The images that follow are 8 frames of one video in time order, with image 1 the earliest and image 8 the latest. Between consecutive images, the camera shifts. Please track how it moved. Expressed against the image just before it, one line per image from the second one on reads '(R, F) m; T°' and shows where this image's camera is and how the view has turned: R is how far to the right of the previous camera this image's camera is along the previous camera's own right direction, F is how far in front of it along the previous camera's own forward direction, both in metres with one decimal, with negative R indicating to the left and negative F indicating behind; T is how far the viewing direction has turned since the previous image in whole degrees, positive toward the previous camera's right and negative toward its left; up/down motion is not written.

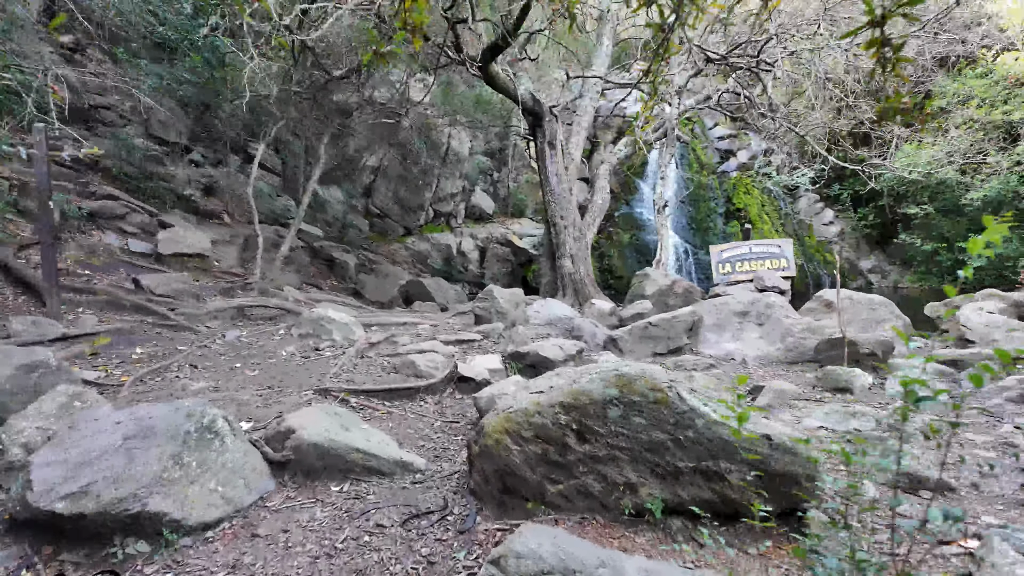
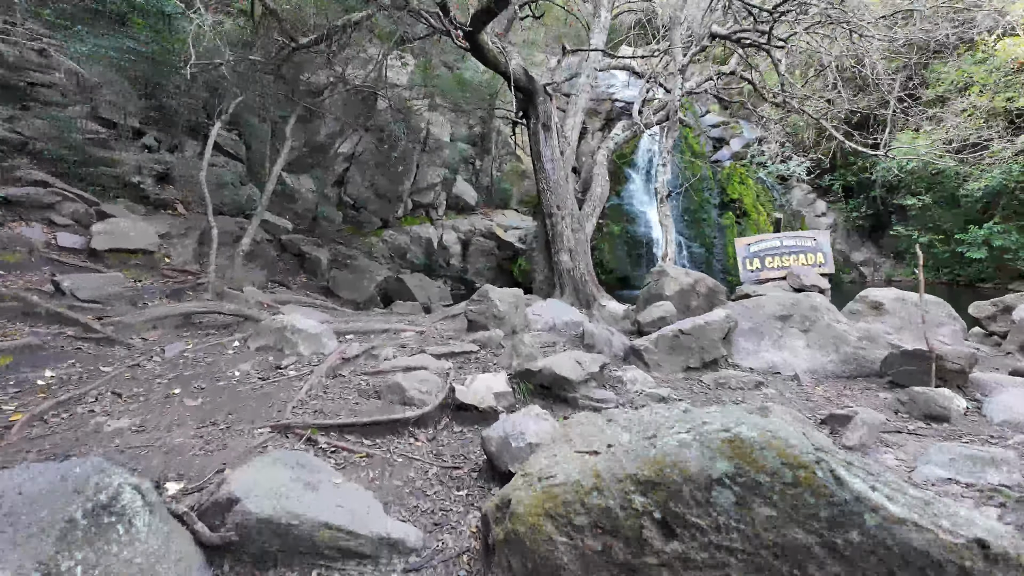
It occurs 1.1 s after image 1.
(-0.2, +0.9) m; +2°
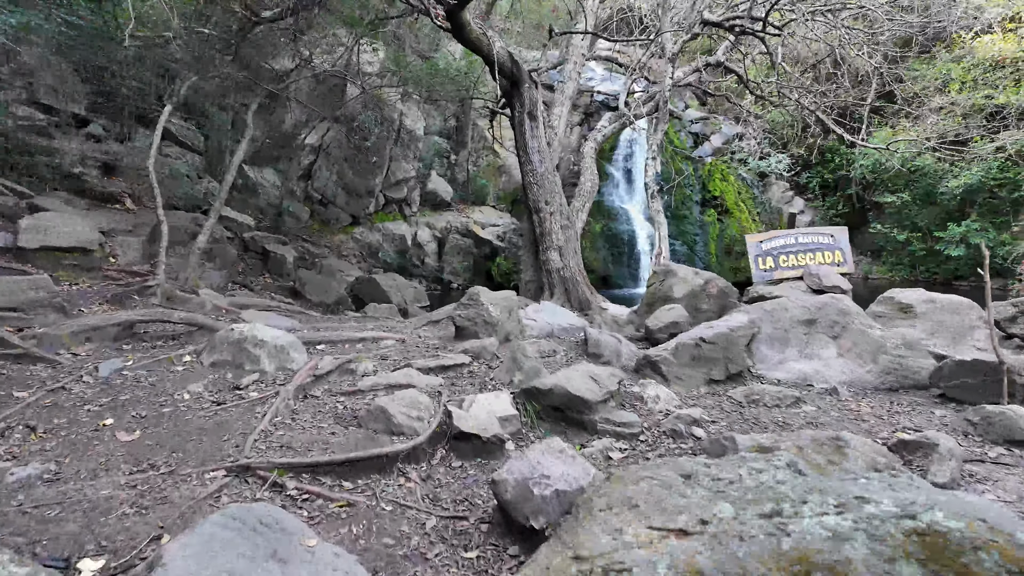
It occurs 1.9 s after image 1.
(-0.2, +0.6) m; +3°
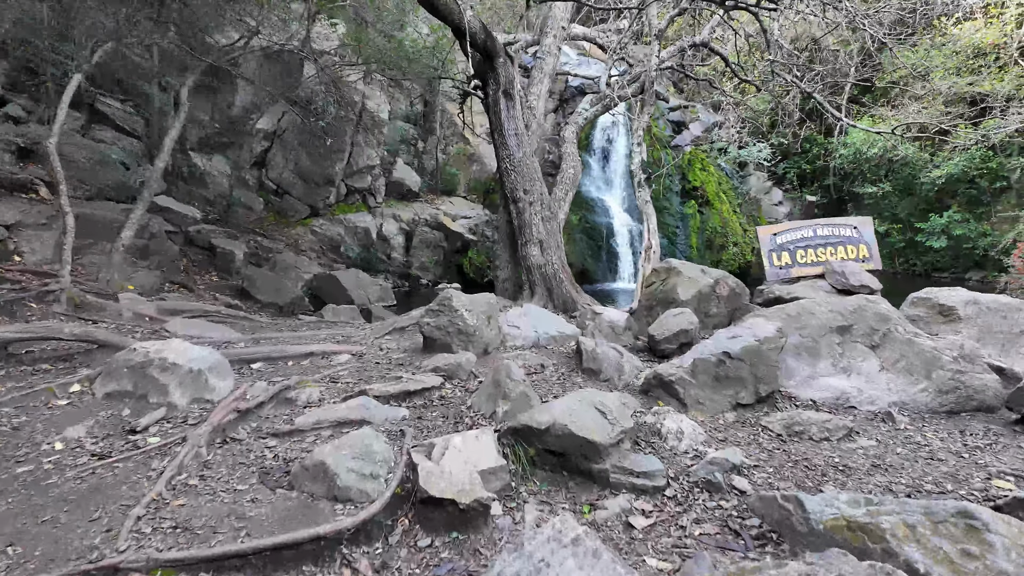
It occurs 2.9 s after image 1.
(-0.1, +0.8) m; +3°
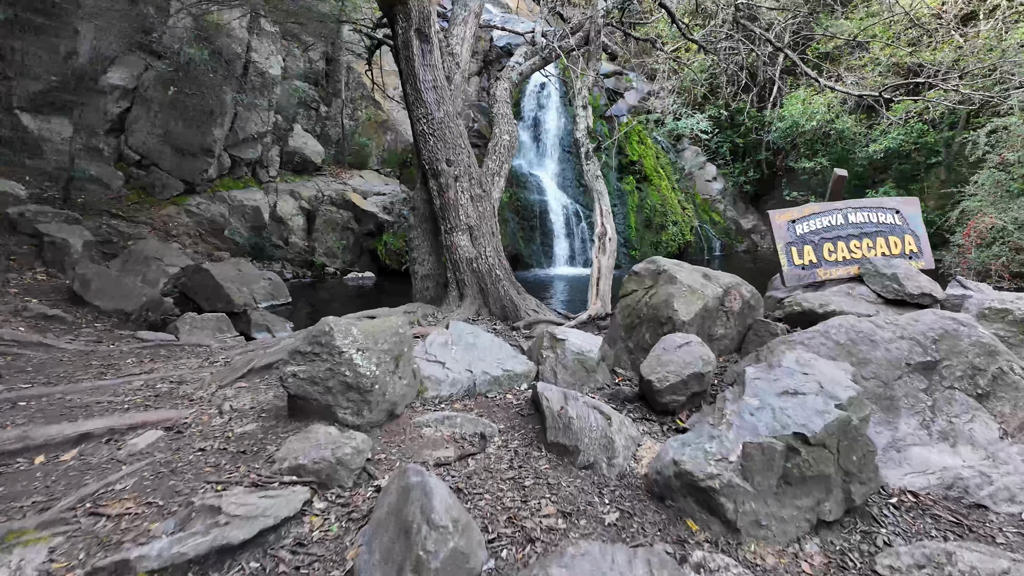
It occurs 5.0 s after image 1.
(0.0, +1.6) m; +7°
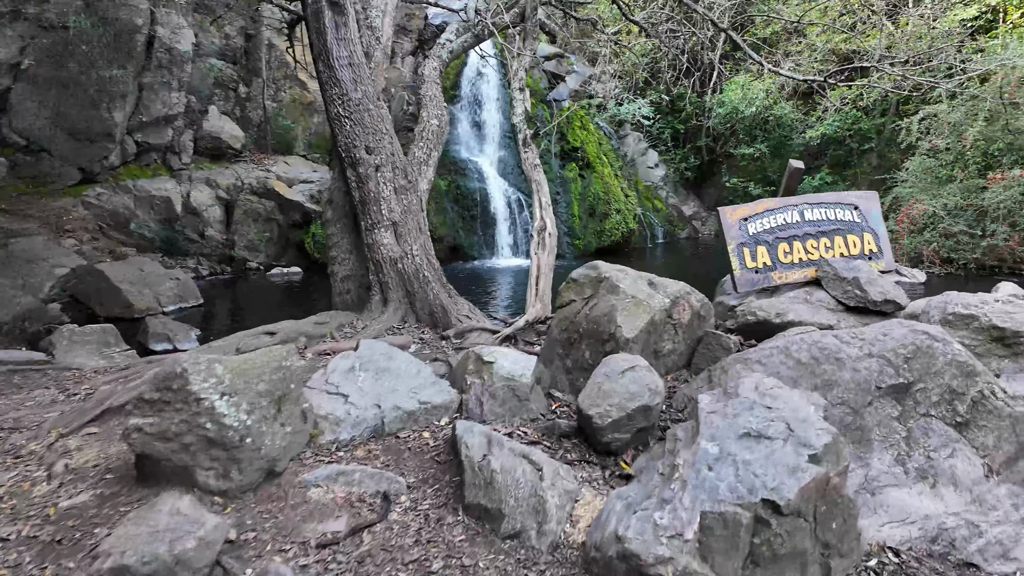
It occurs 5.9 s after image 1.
(+0.1, +0.5) m; +5°
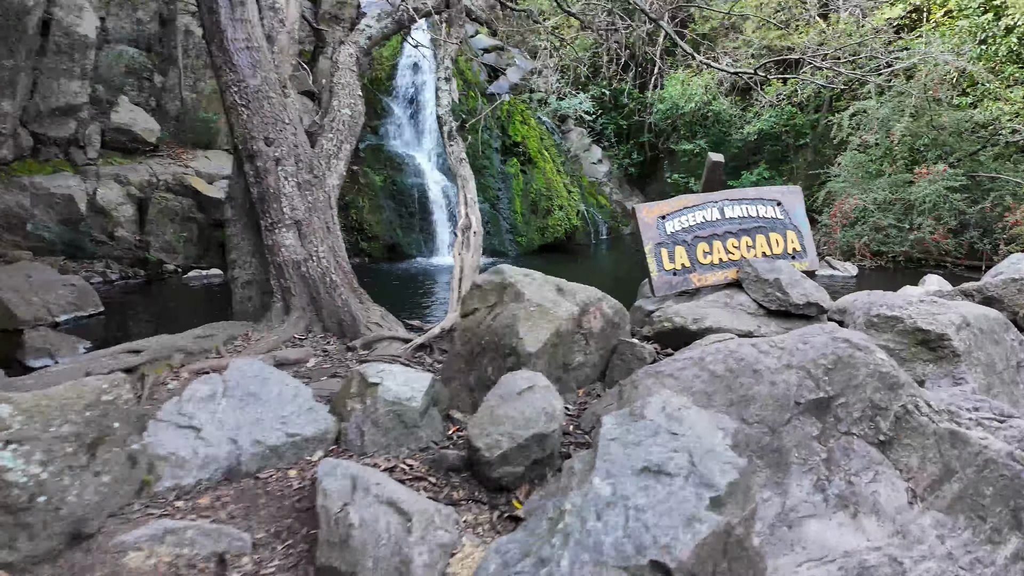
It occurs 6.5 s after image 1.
(+0.3, +0.3) m; +4°
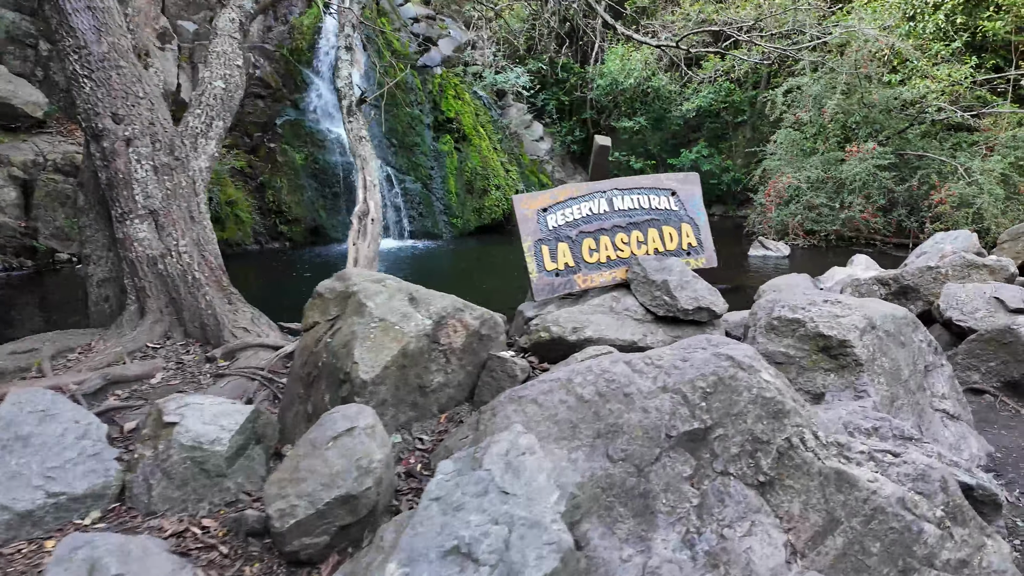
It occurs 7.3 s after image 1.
(+0.4, +0.4) m; +4°
